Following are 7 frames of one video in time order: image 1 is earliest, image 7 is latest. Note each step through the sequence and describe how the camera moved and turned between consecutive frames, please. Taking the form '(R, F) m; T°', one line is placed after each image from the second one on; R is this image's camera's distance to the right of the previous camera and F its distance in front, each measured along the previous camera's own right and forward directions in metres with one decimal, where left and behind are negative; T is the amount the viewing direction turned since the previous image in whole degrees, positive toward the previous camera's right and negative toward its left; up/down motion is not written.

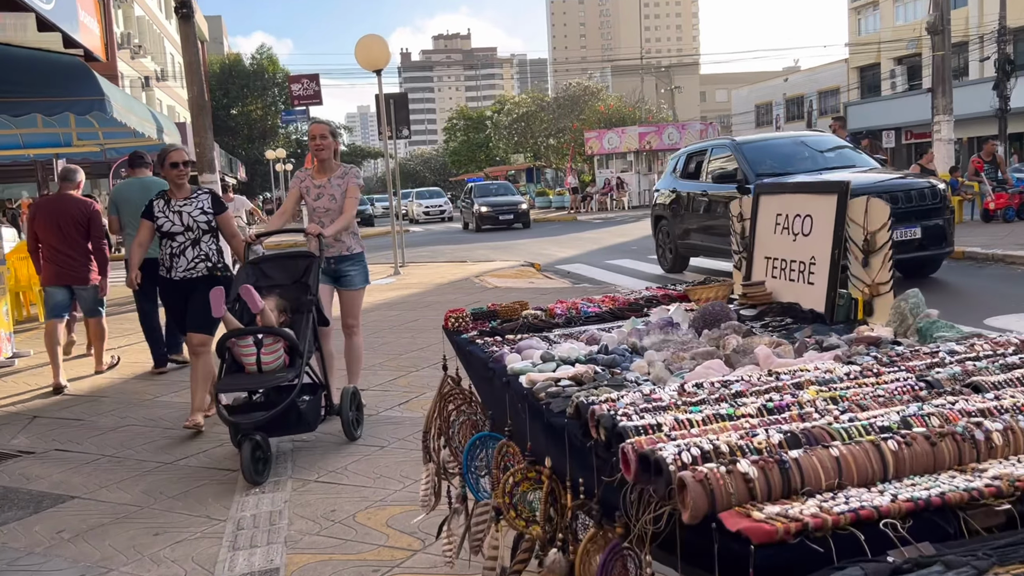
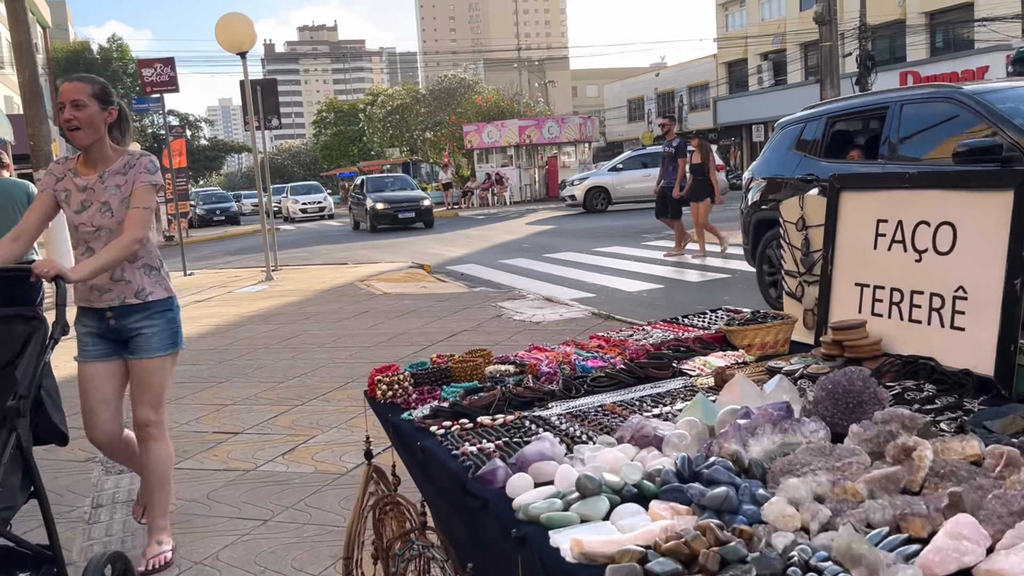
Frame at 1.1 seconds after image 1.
(-0.2, +1.0) m; +8°
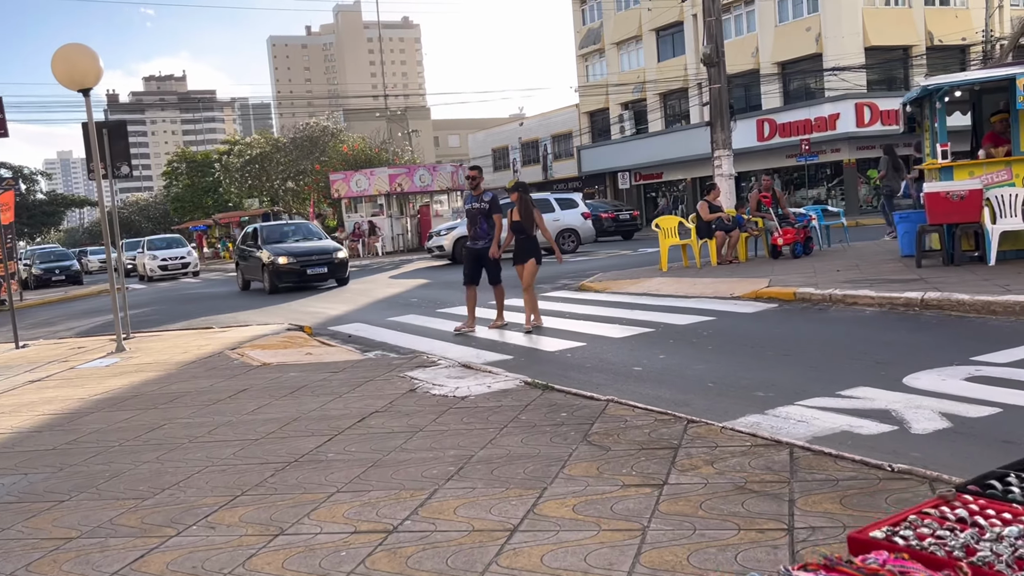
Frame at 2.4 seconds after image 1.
(-0.4, +1.2) m; +9°
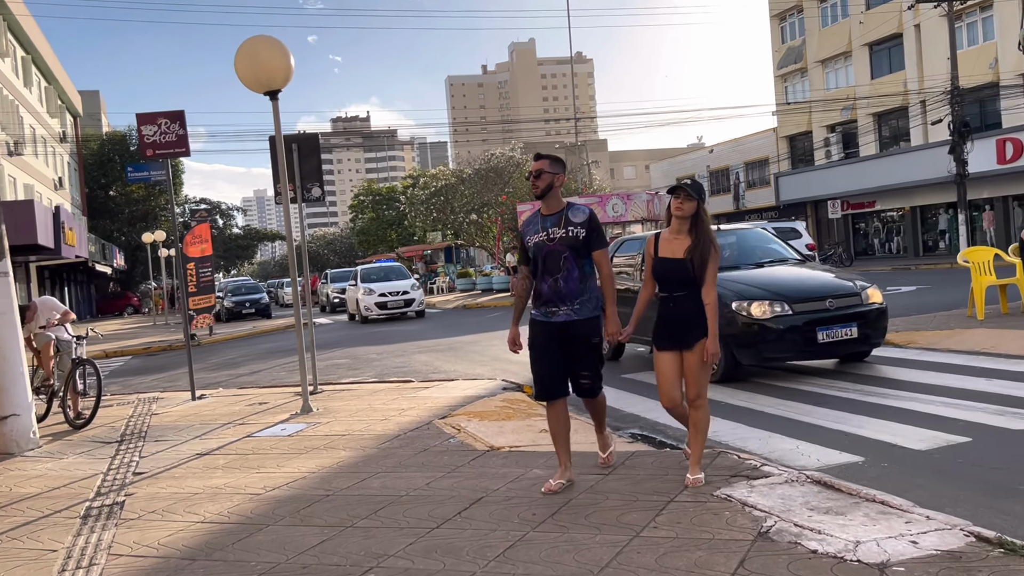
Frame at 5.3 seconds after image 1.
(-1.1, +2.5) m; -11°
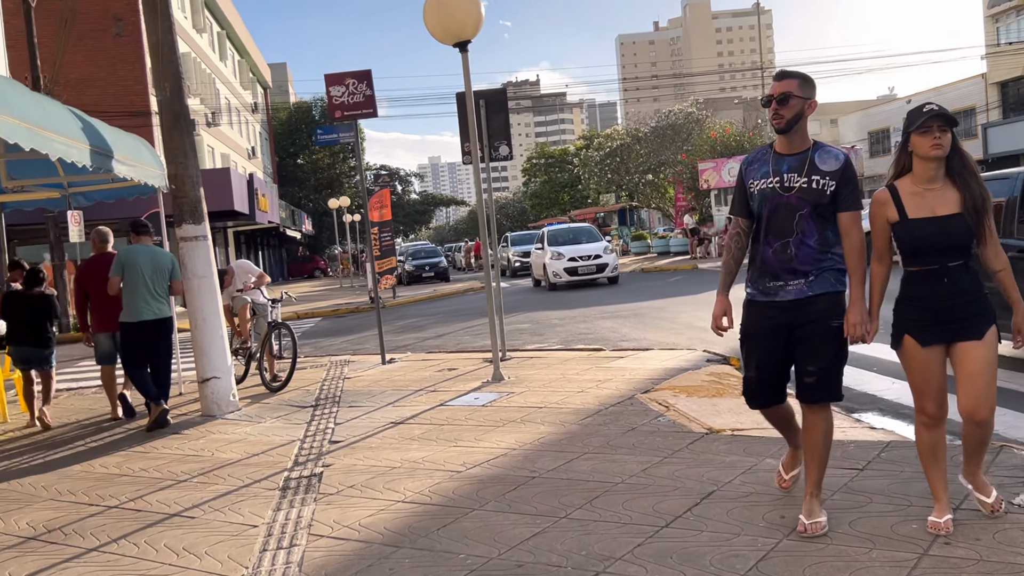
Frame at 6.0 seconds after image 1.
(-0.3, +0.6) m; -11°
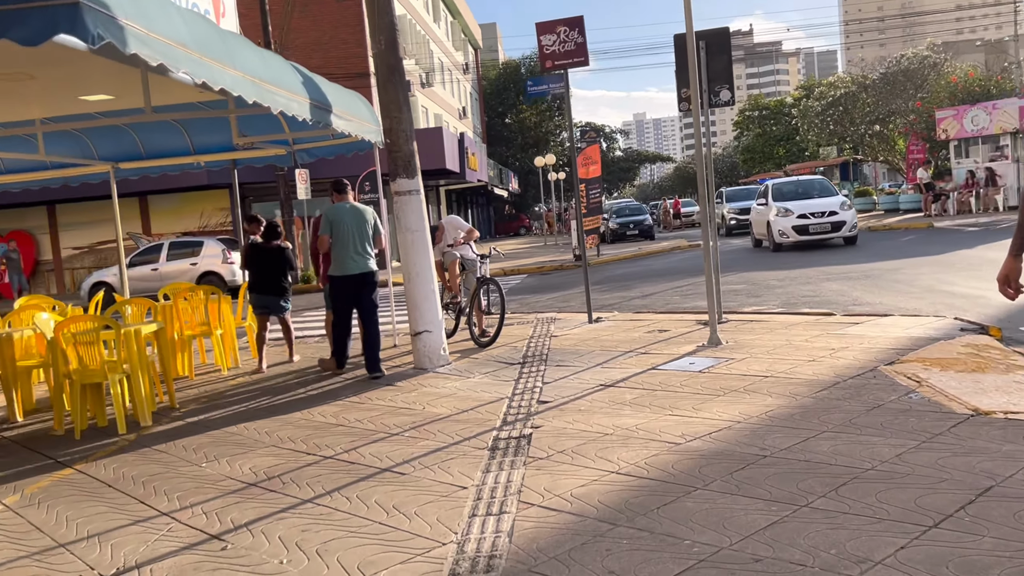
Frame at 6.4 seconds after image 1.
(-0.1, +0.4) m; -13°
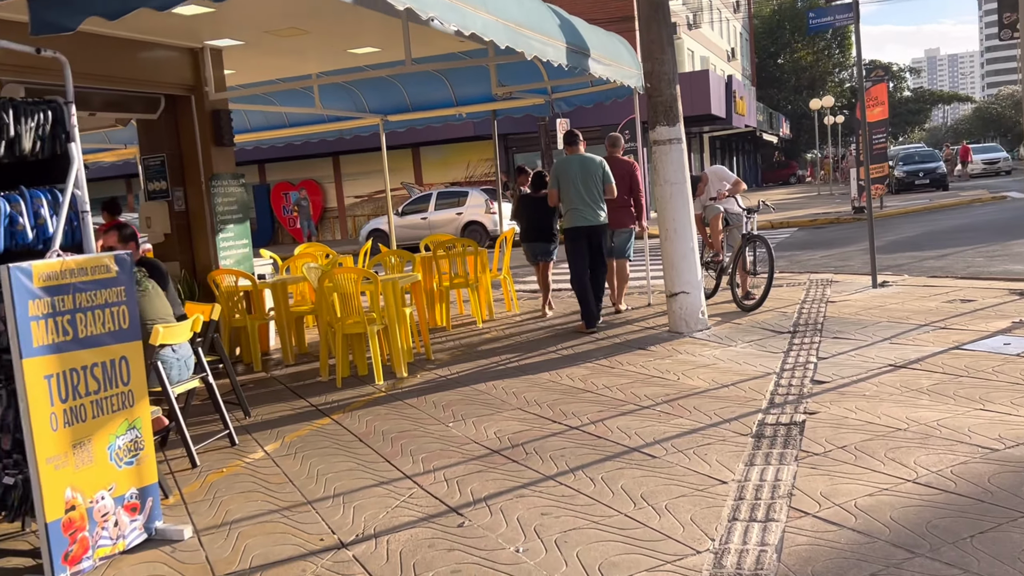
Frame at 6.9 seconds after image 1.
(0.0, +0.5) m; -16°
